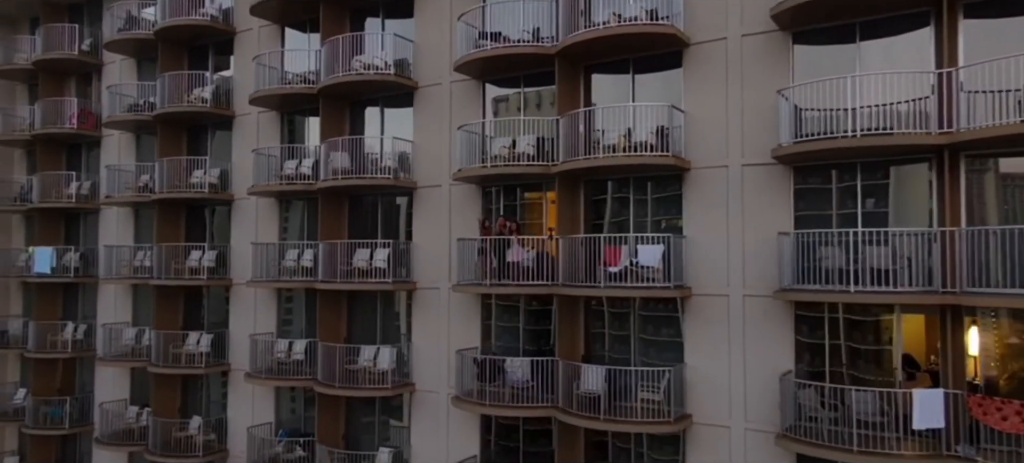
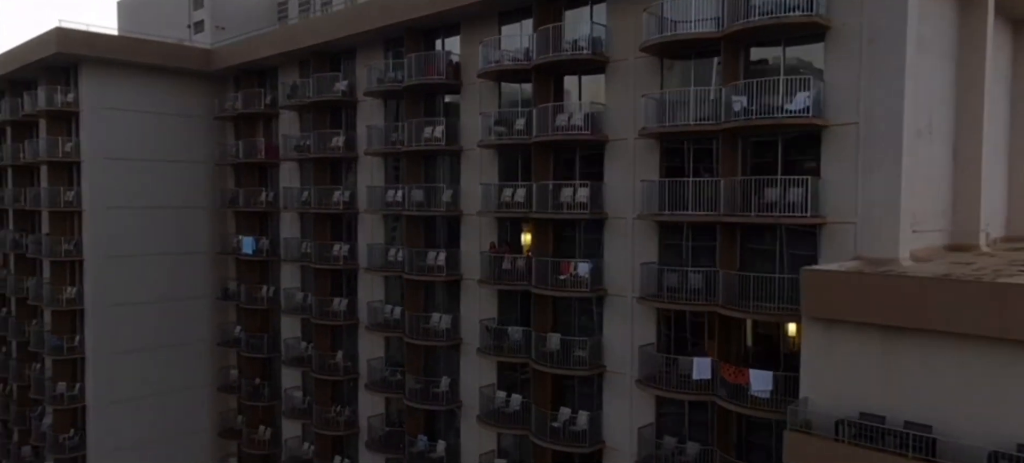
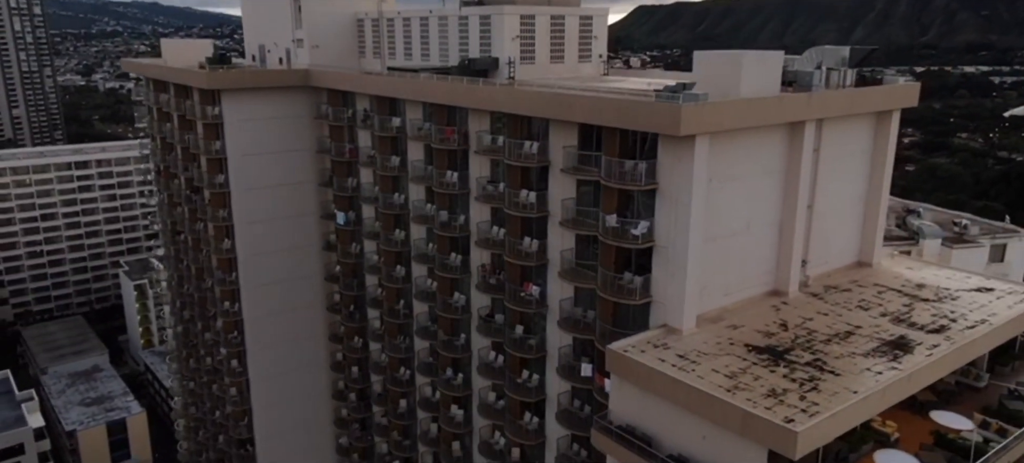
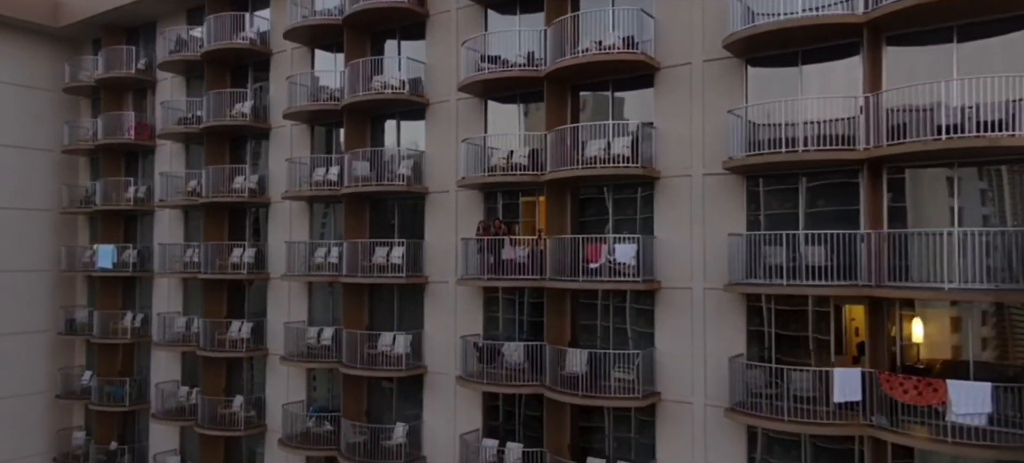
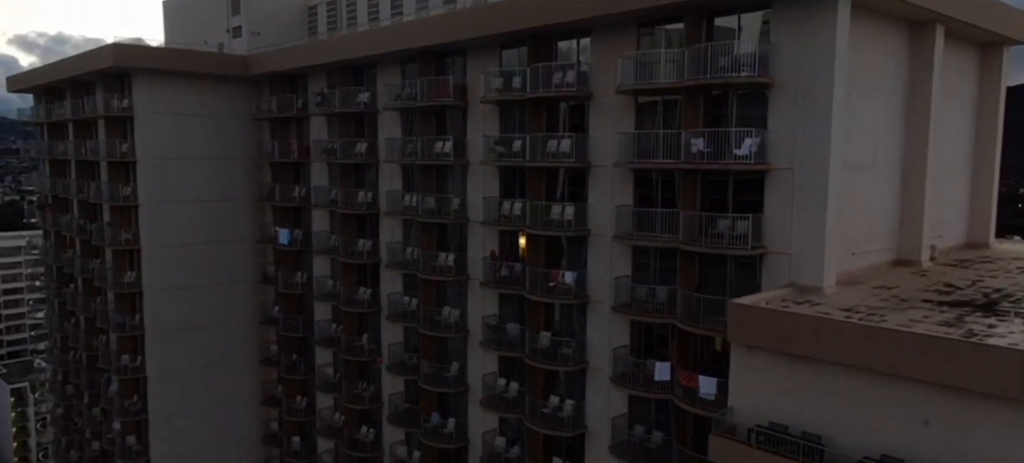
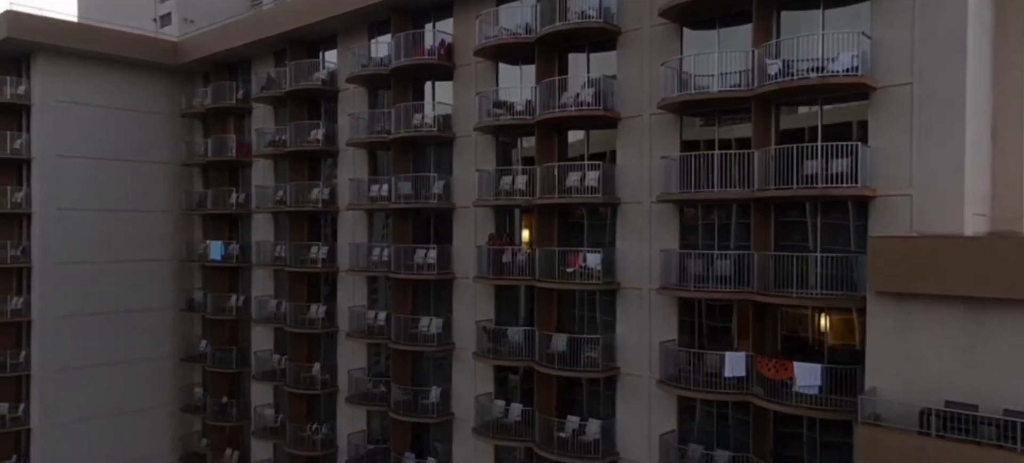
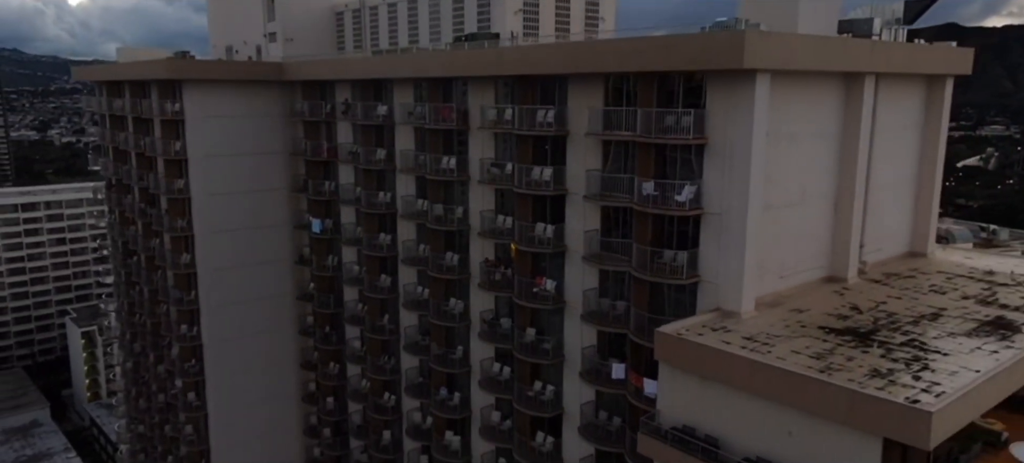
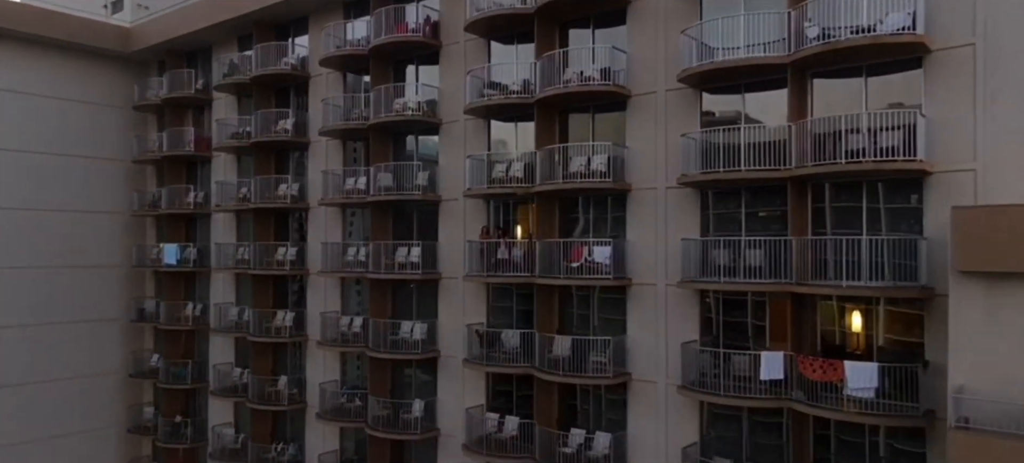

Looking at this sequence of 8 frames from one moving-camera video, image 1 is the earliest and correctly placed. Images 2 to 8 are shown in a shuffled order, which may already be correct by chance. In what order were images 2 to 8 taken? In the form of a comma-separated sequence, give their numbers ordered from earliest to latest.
4, 8, 6, 2, 5, 7, 3
